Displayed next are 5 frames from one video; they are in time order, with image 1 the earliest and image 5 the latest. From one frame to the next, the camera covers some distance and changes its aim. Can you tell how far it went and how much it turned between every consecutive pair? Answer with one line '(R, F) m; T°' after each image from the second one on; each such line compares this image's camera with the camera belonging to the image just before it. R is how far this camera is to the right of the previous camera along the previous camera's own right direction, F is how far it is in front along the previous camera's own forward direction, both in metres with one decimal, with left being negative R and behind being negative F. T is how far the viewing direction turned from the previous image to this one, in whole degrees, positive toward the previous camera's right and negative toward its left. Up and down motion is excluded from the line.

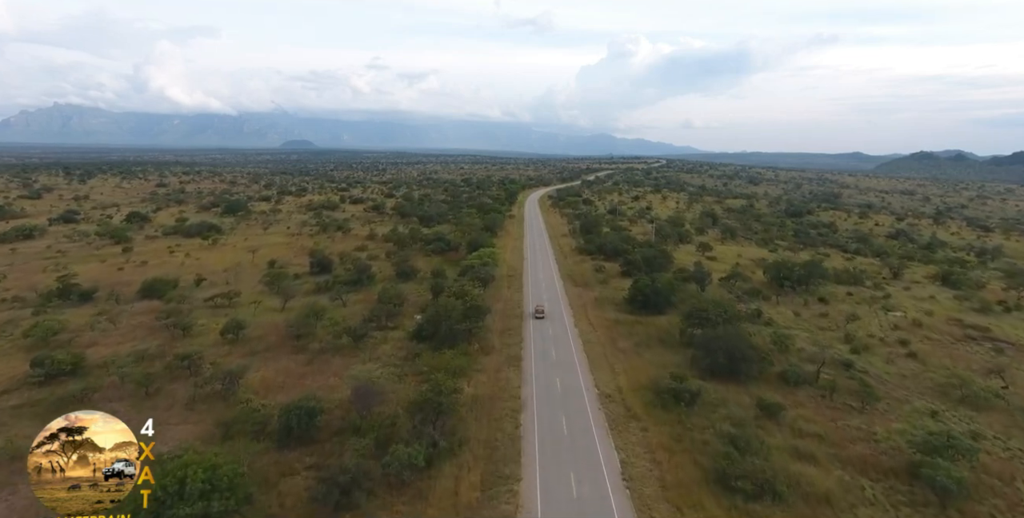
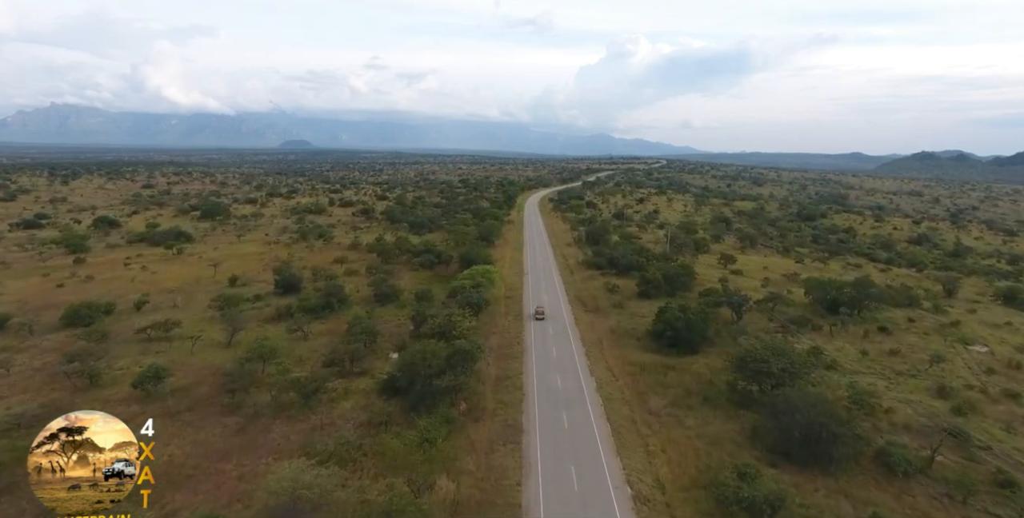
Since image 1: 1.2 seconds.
(+0.1, +9.8) m; 0°
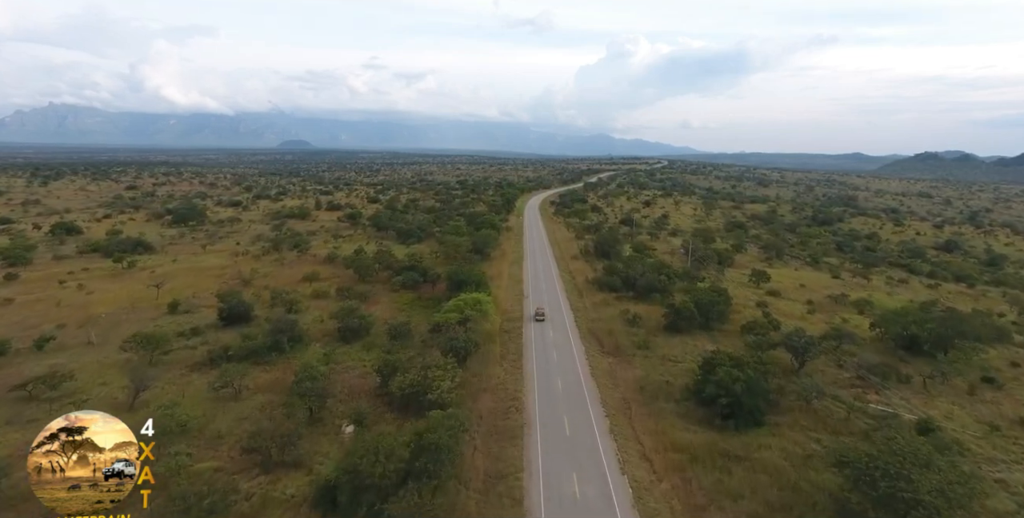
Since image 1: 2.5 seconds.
(+0.2, +10.8) m; 0°
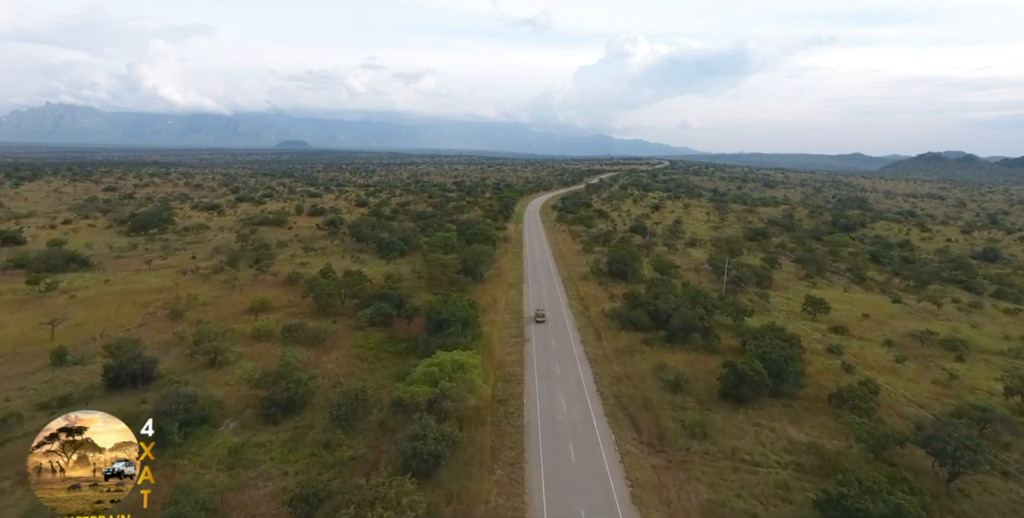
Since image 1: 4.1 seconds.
(+0.2, +12.9) m; 0°
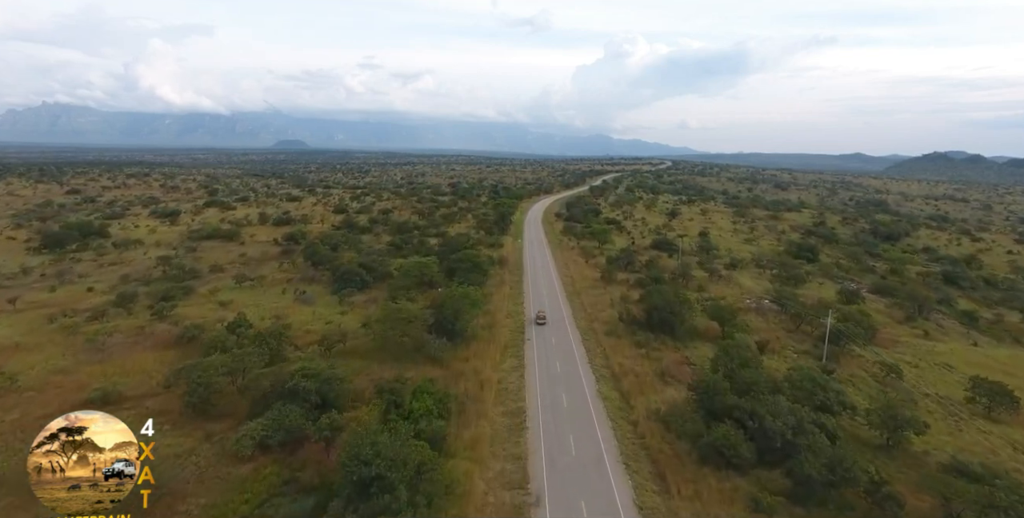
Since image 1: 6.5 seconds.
(+0.2, +20.1) m; 0°
